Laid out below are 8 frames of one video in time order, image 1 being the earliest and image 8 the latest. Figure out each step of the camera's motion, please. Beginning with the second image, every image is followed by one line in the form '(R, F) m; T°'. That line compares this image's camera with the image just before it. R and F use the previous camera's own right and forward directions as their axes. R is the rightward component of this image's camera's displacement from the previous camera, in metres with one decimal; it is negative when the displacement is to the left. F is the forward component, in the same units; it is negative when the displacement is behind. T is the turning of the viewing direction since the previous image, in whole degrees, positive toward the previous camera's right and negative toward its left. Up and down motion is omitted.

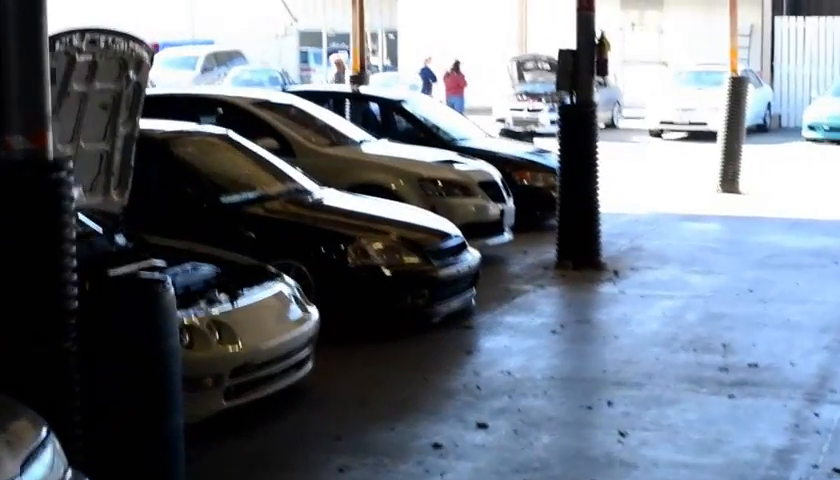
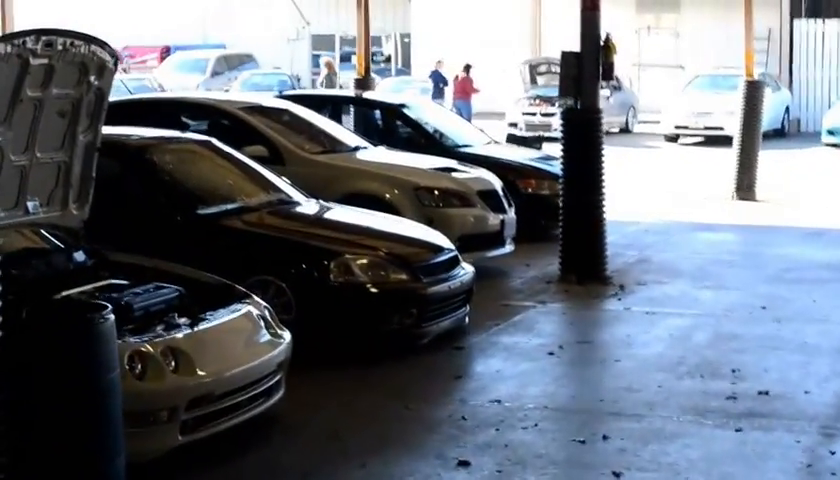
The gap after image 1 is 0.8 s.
(+0.2, +0.6) m; -1°
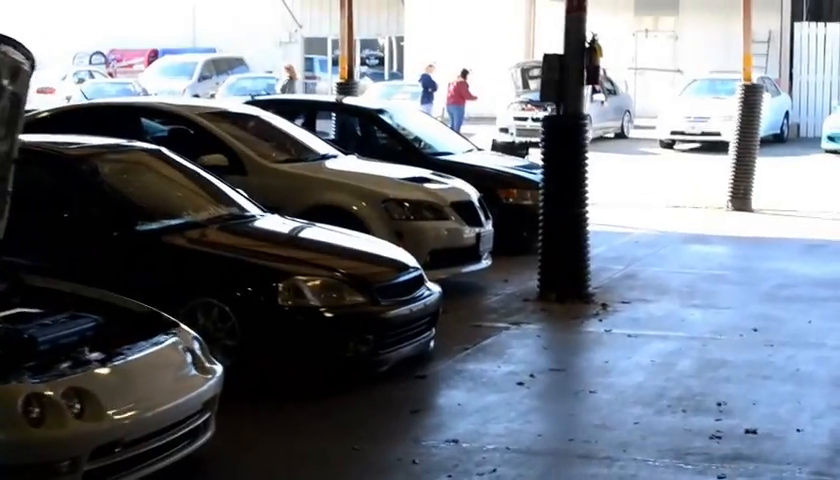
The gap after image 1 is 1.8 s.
(+0.2, +0.7) m; 0°
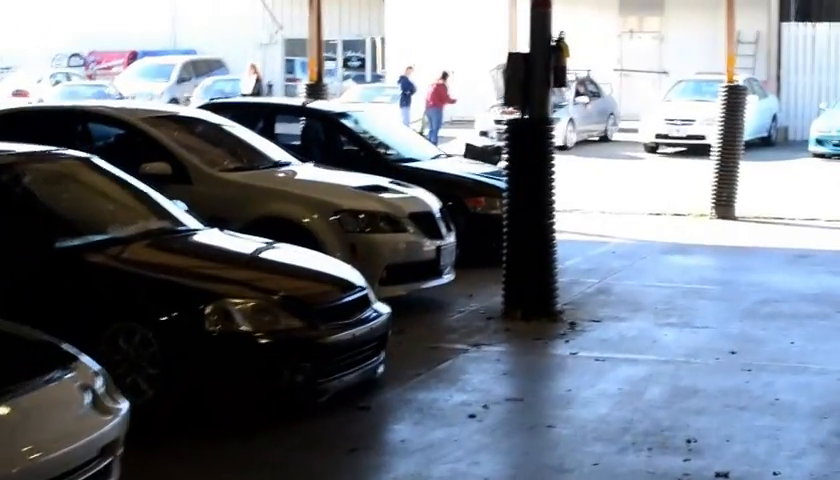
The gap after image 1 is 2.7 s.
(+0.2, +0.7) m; 0°
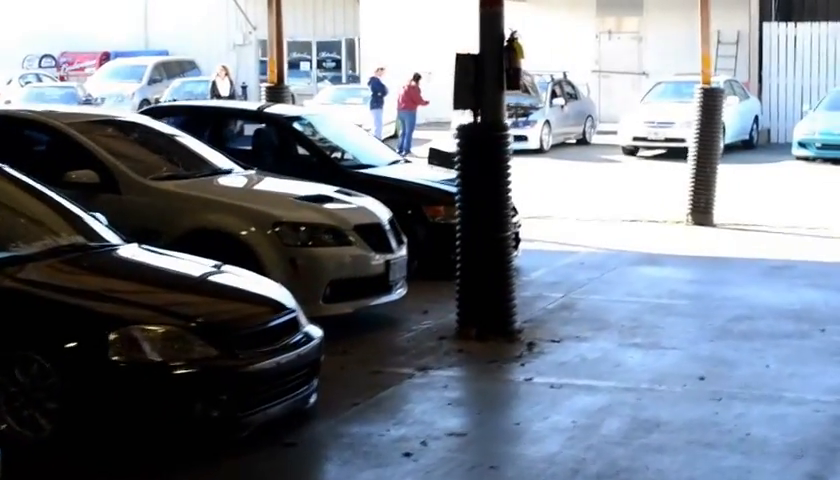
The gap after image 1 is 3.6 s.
(+0.2, +0.7) m; 0°
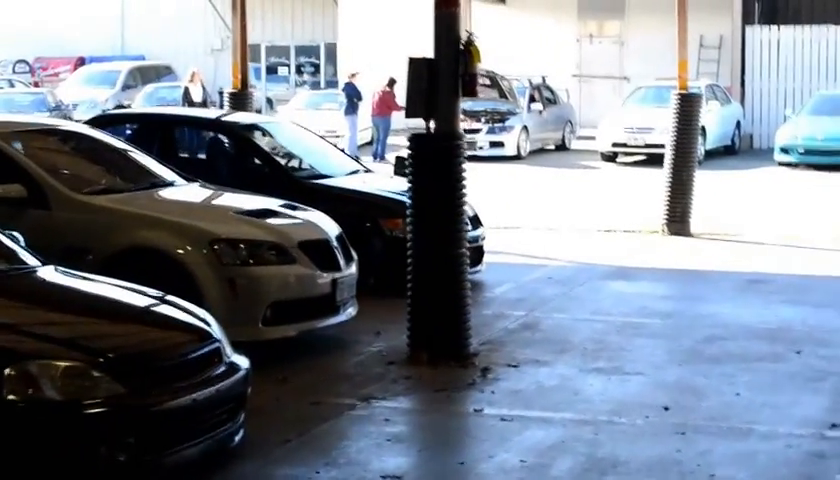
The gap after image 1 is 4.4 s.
(+0.2, +0.6) m; 0°
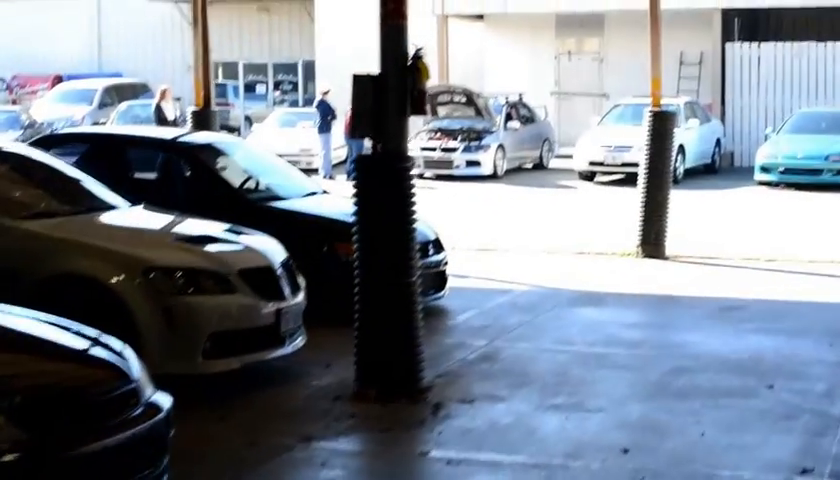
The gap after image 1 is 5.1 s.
(+0.2, +0.5) m; 0°
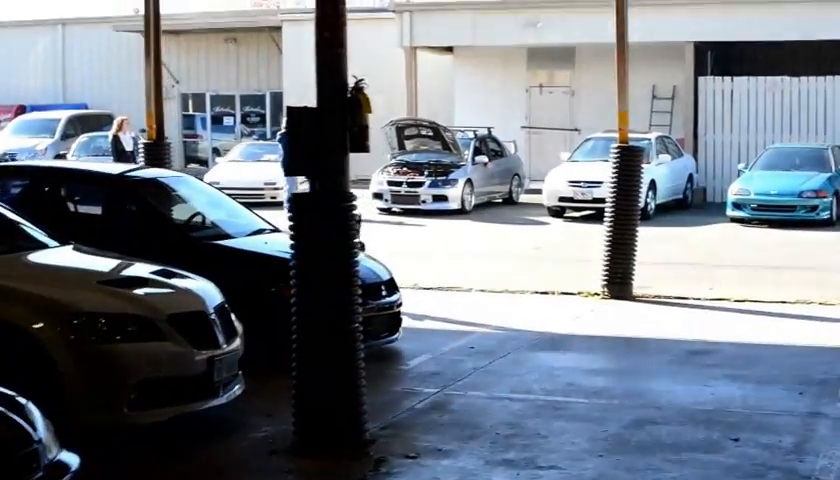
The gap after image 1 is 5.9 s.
(+0.1, +0.5) m; +1°
